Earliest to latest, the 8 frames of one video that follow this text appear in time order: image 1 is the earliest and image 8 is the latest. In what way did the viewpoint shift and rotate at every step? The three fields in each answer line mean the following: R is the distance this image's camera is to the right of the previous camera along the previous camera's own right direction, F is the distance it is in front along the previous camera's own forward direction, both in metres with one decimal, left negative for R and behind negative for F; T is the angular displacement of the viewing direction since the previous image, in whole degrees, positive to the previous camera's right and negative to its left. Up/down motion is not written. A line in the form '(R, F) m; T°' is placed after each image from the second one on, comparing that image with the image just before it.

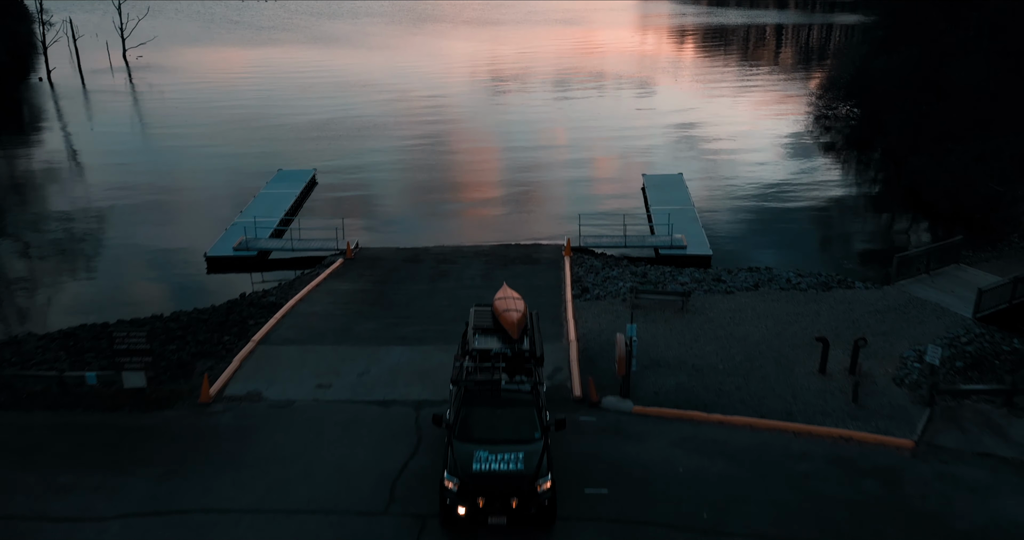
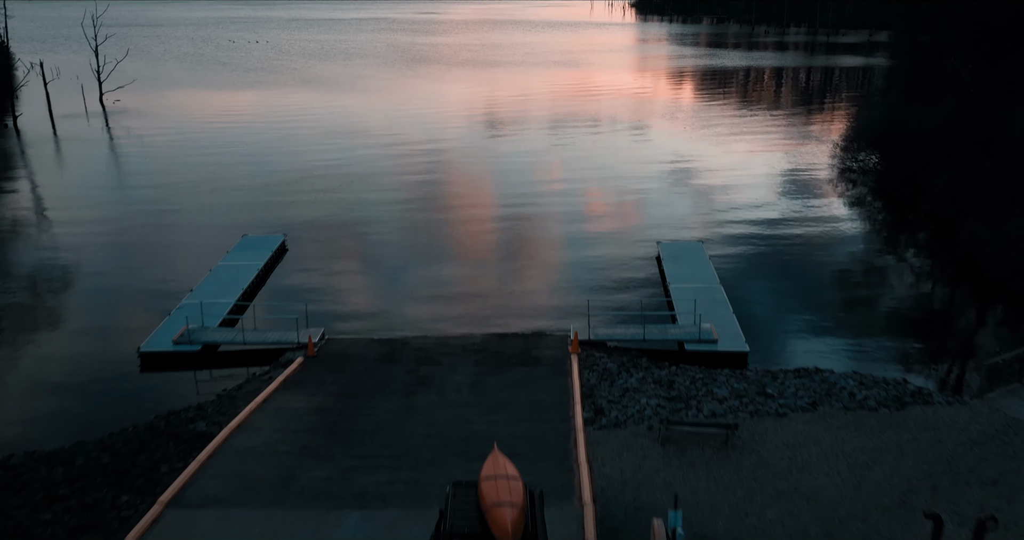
(0.0, +1.8) m; 0°
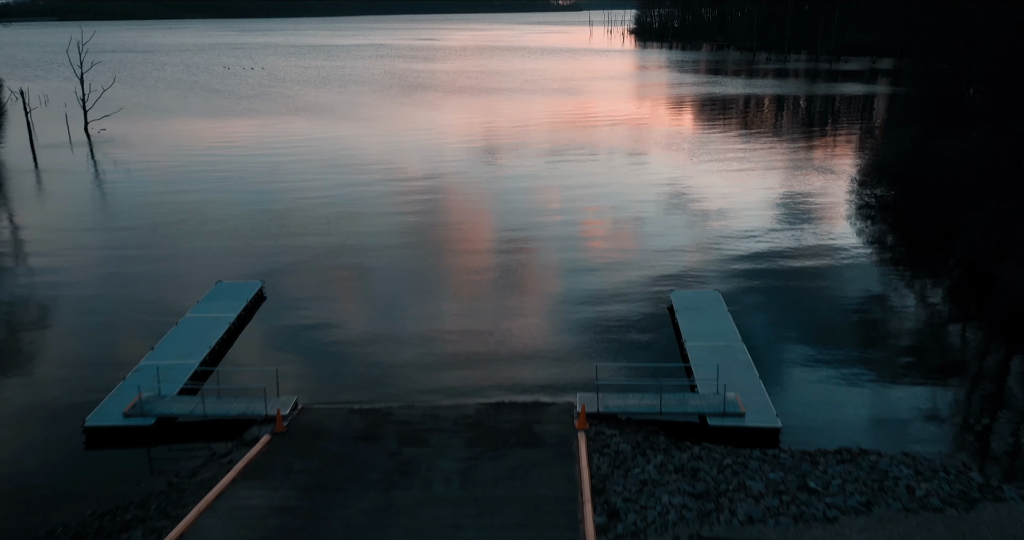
(0.0, +1.1) m; 0°
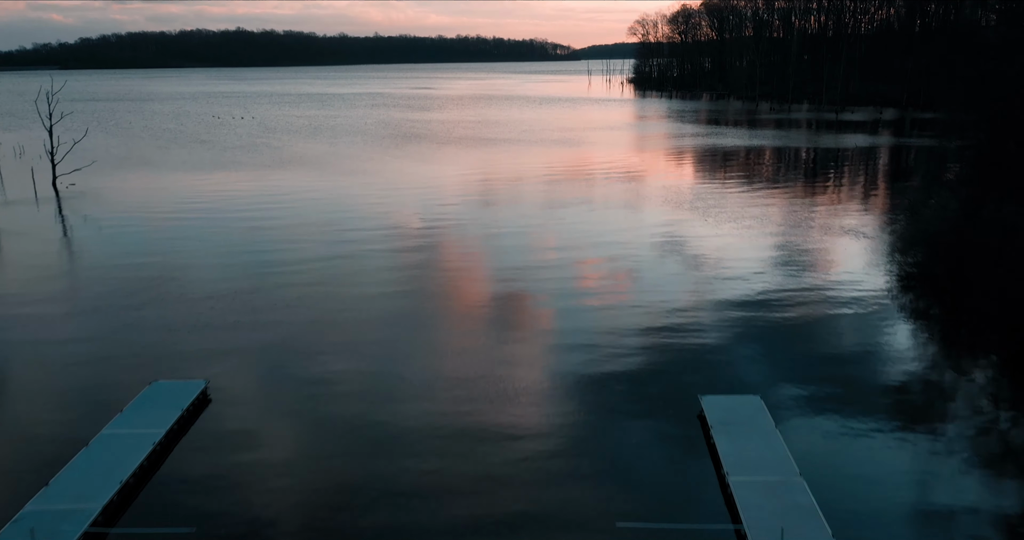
(0.0, +2.0) m; 0°
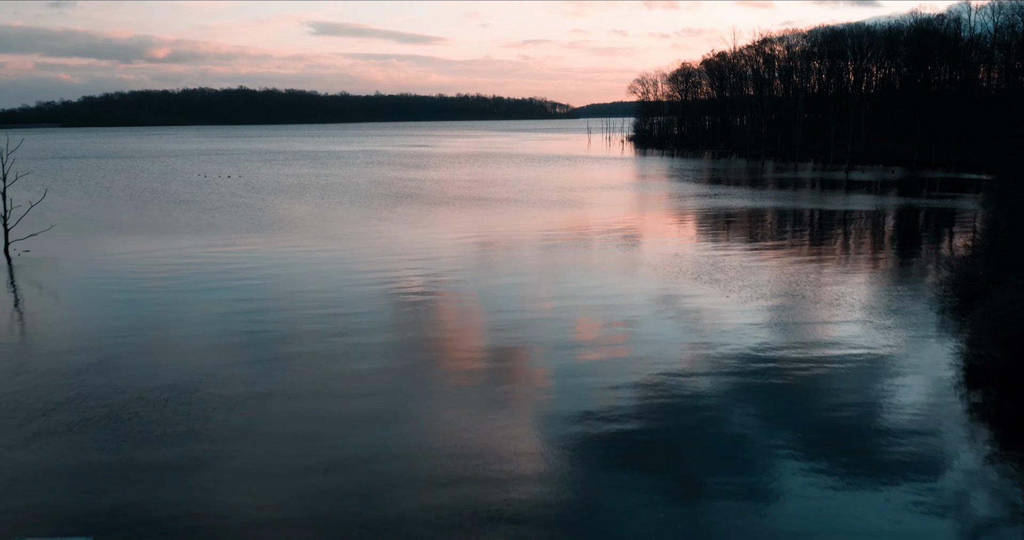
(+0.1, +2.5) m; 0°
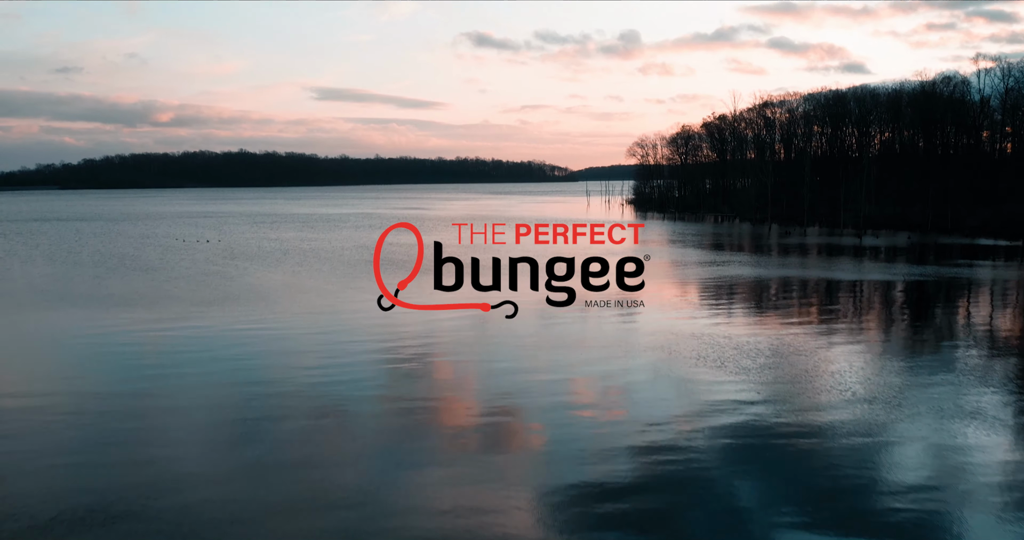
(+0.2, +3.0) m; 0°
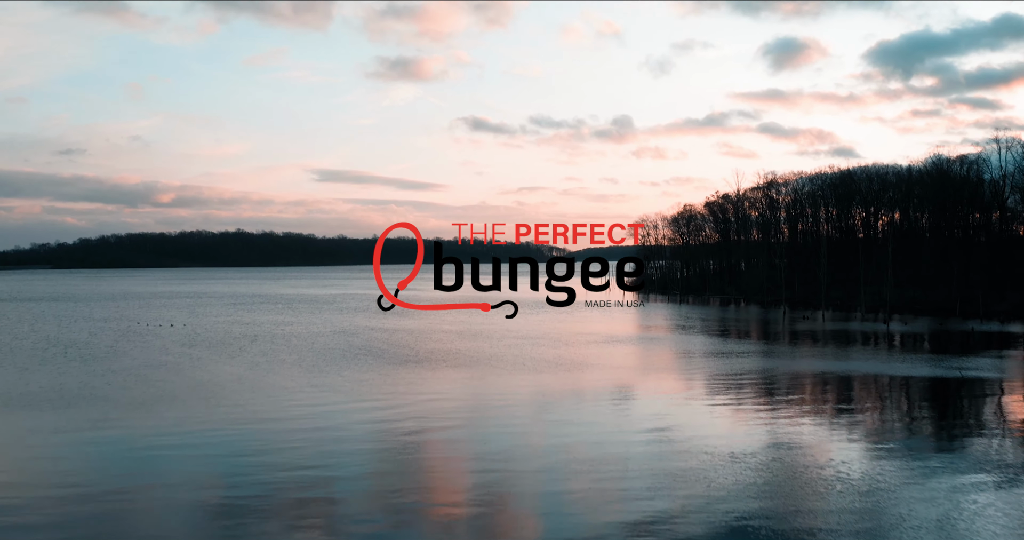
(+0.1, +4.2) m; 0°
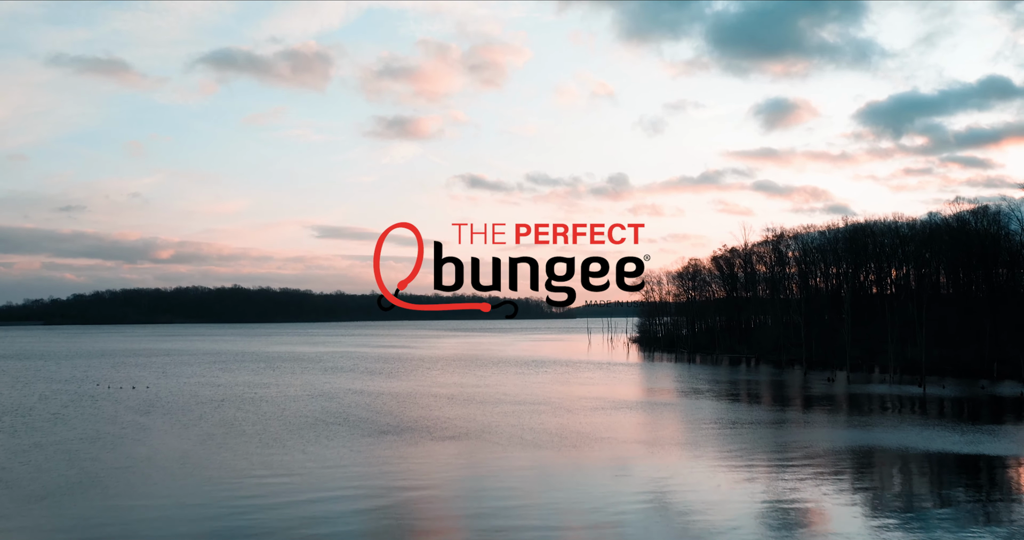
(0.0, +4.0) m; 0°
